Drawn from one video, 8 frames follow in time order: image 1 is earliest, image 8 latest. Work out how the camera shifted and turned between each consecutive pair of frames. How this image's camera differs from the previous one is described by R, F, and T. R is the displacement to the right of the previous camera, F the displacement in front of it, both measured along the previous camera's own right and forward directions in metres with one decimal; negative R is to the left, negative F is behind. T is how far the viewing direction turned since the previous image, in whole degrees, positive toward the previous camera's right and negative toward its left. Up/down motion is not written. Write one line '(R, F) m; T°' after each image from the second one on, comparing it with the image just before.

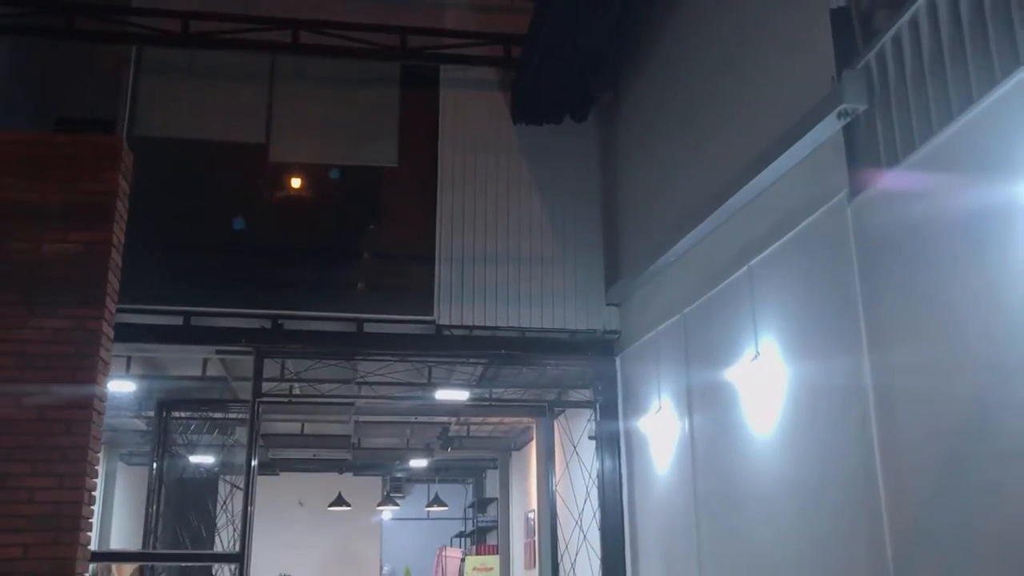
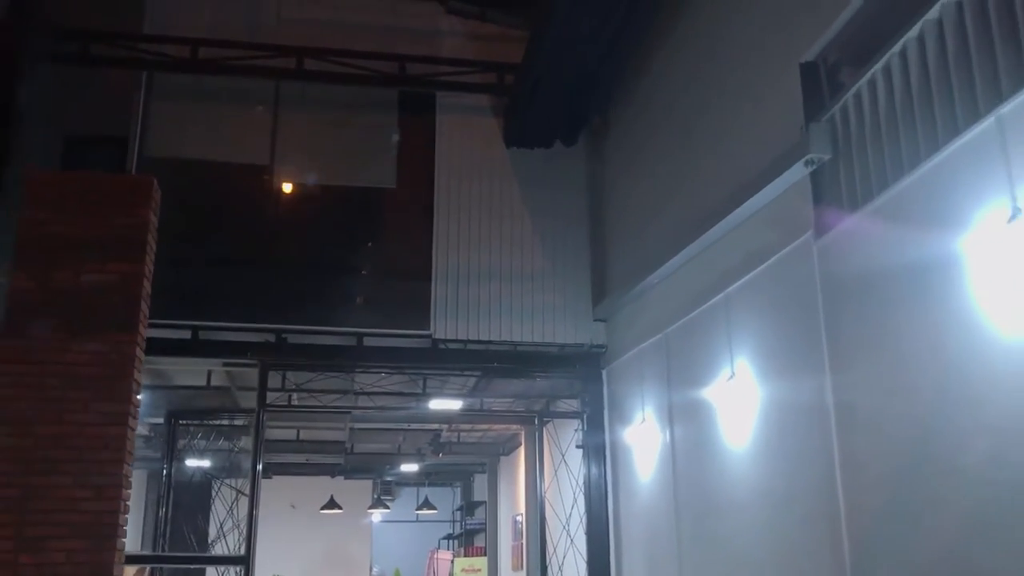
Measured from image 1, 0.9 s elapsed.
(-0.1, -0.3) m; +1°
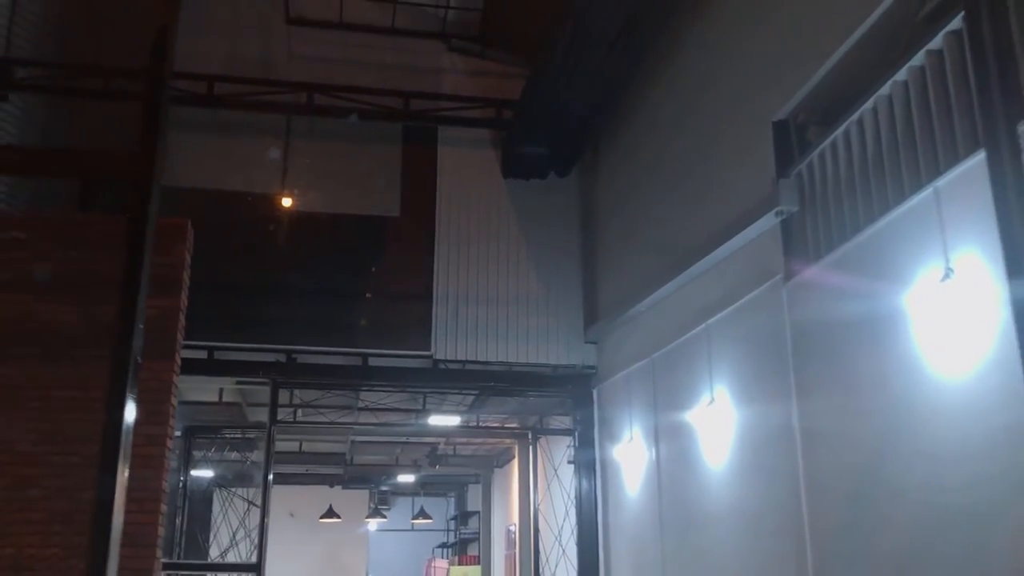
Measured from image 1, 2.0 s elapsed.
(0.0, -0.4) m; +1°
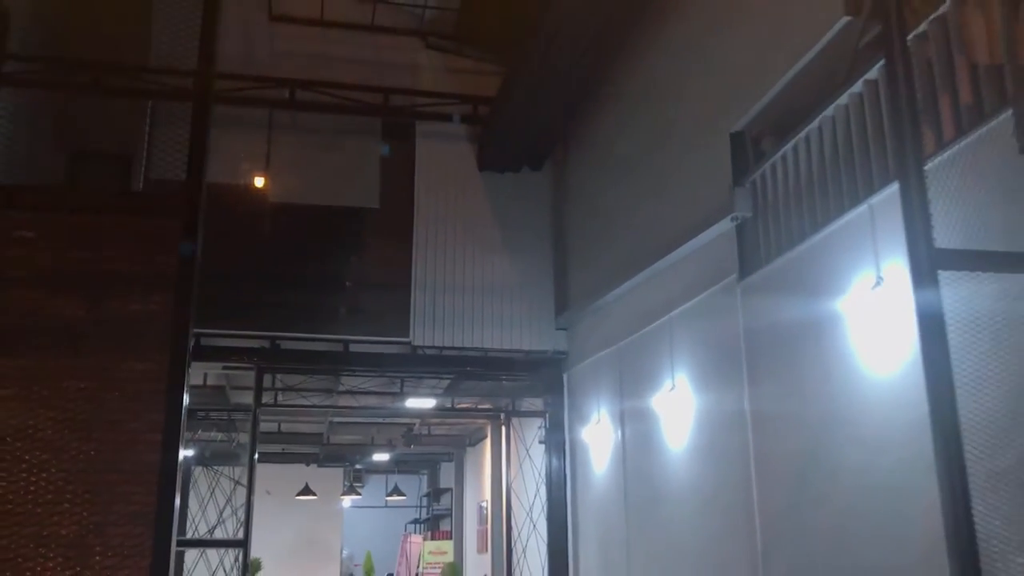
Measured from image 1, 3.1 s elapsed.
(0.0, -0.3) m; +2°
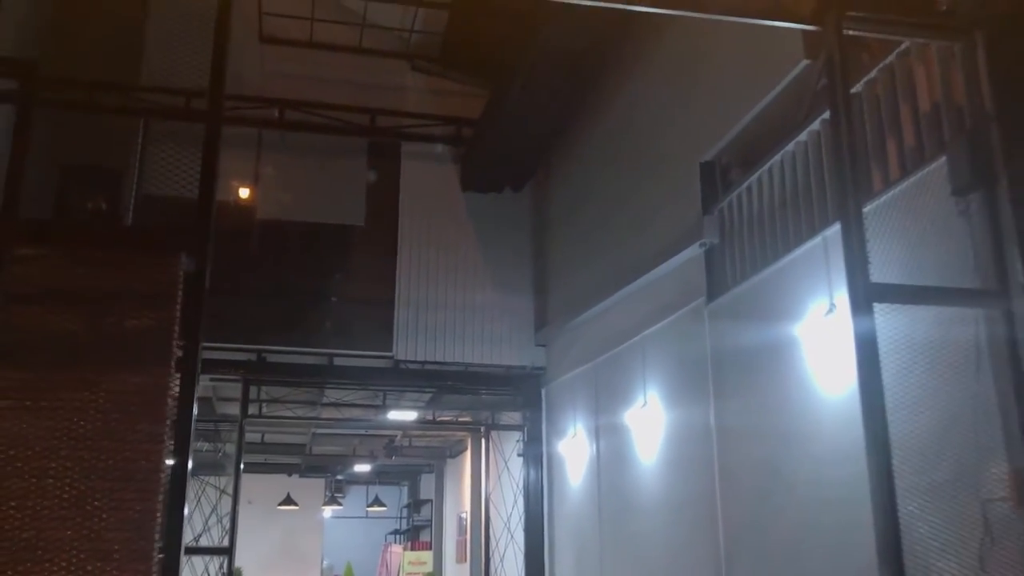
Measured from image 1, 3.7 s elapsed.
(0.0, -0.2) m; +1°
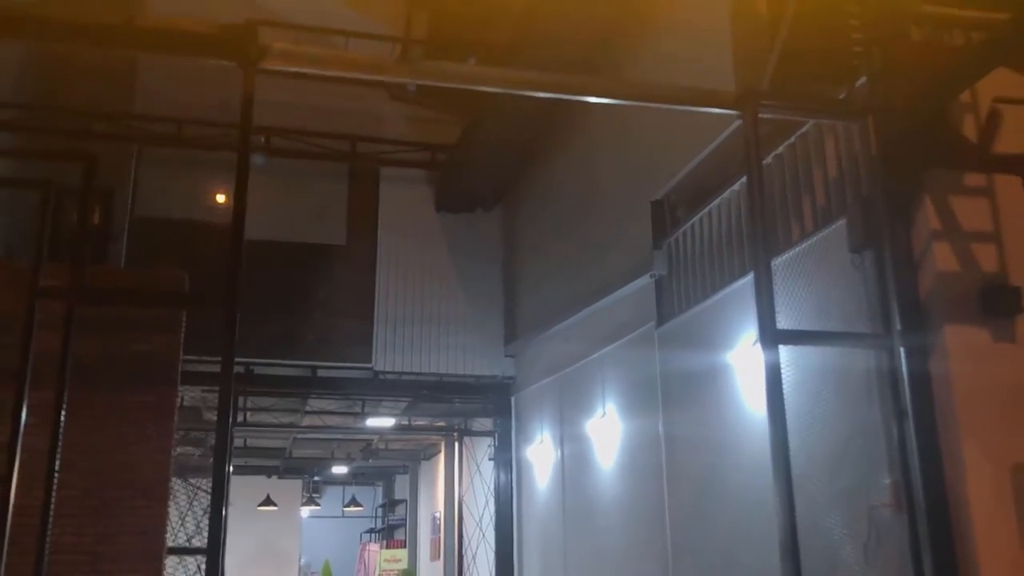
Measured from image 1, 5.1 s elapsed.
(0.0, -0.6) m; +2°
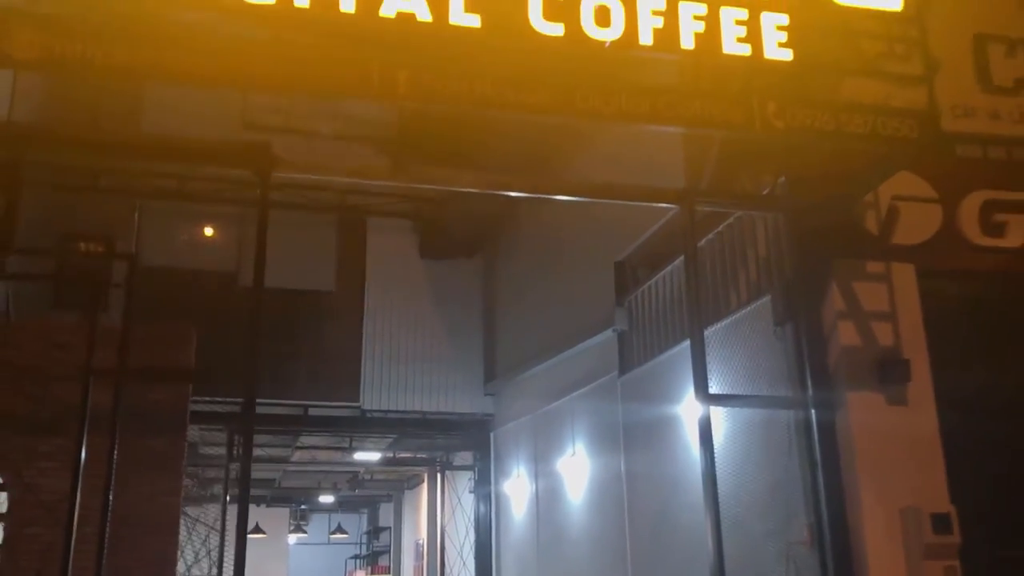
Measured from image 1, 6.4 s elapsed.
(0.0, -0.6) m; +1°
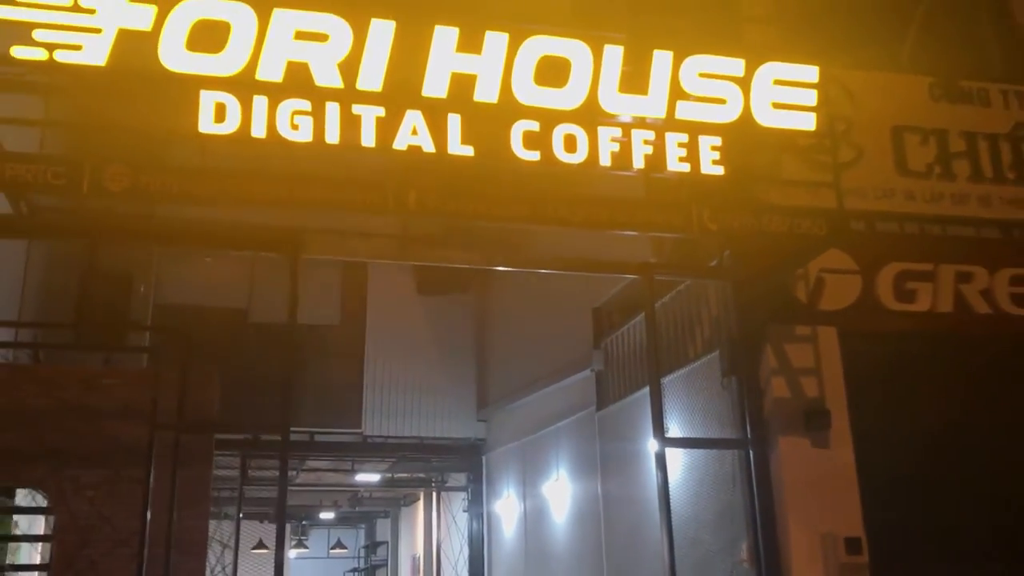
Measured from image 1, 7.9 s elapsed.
(0.0, -0.7) m; 0°
